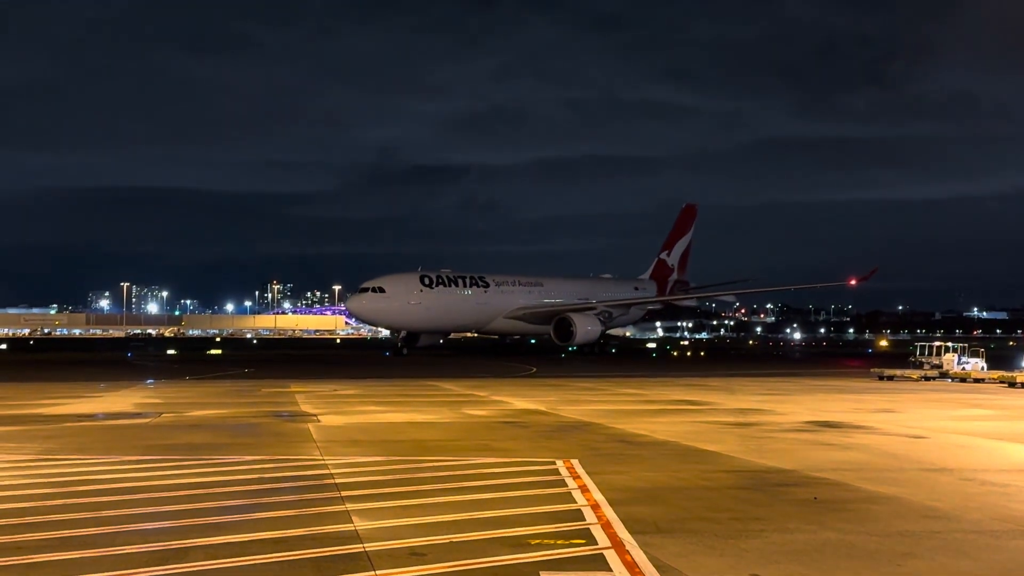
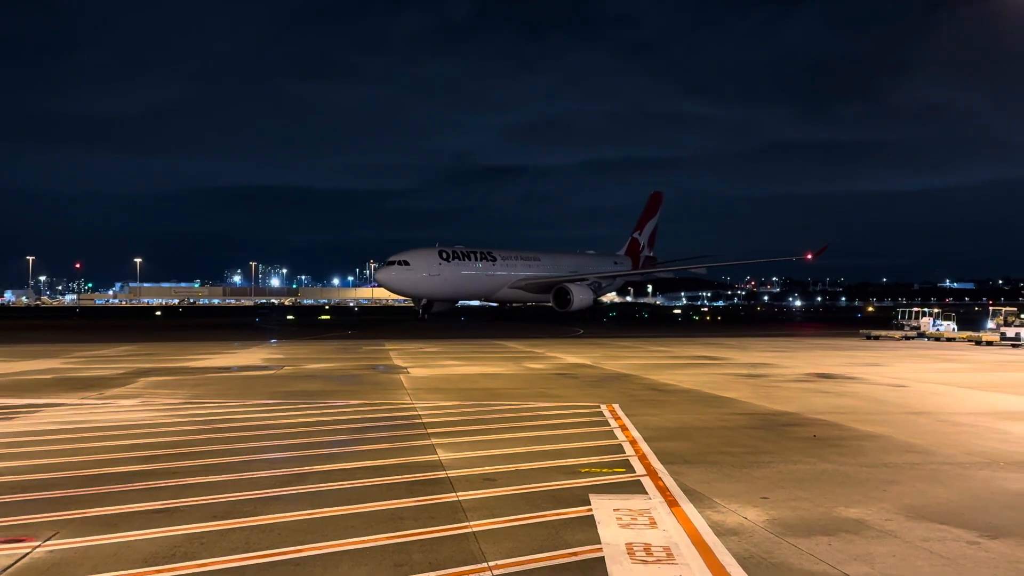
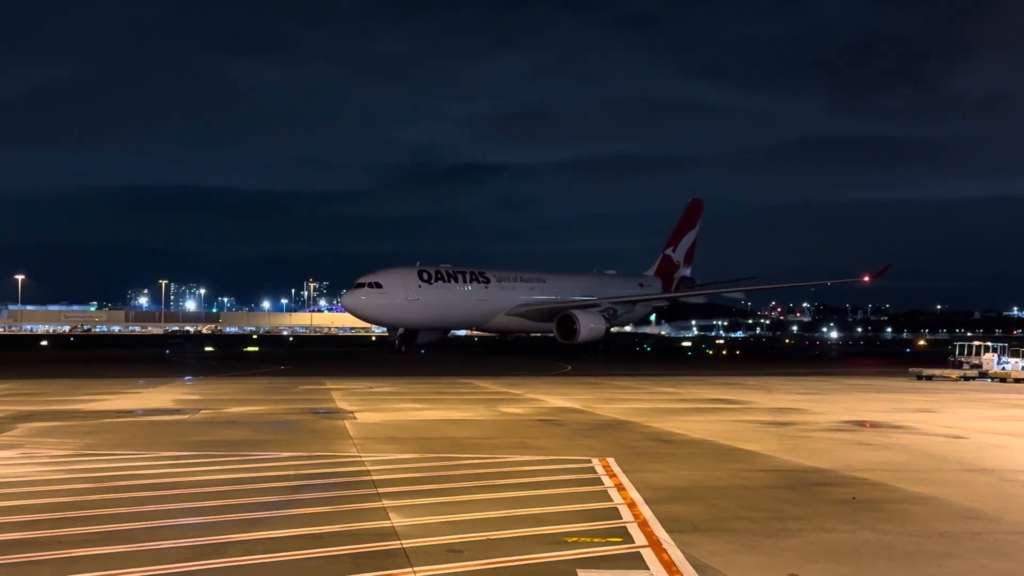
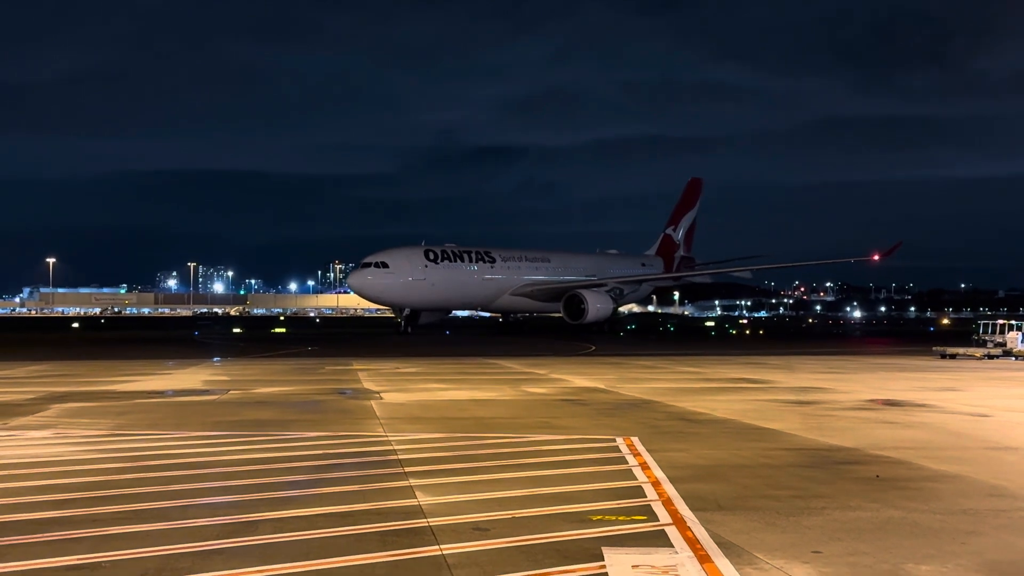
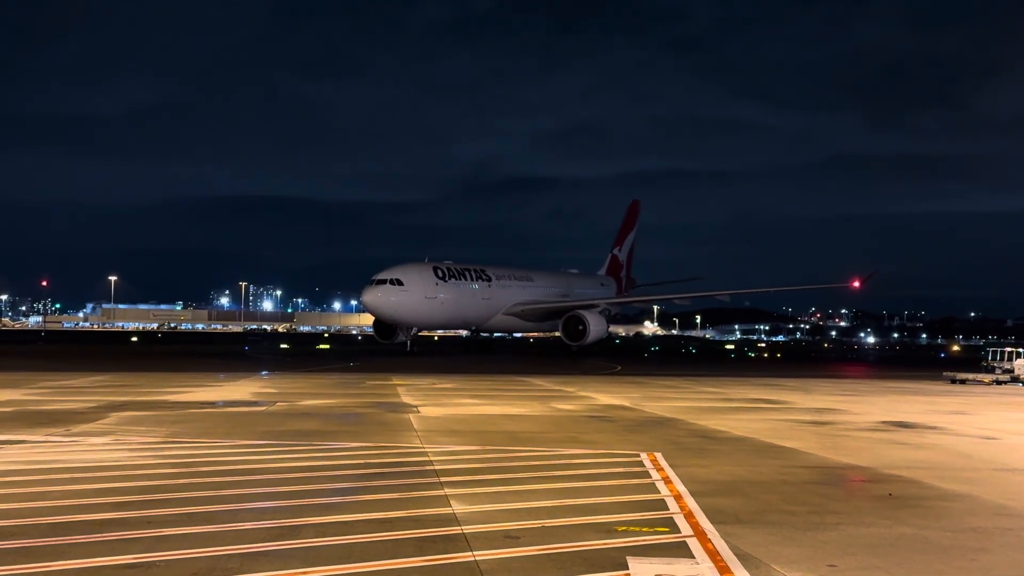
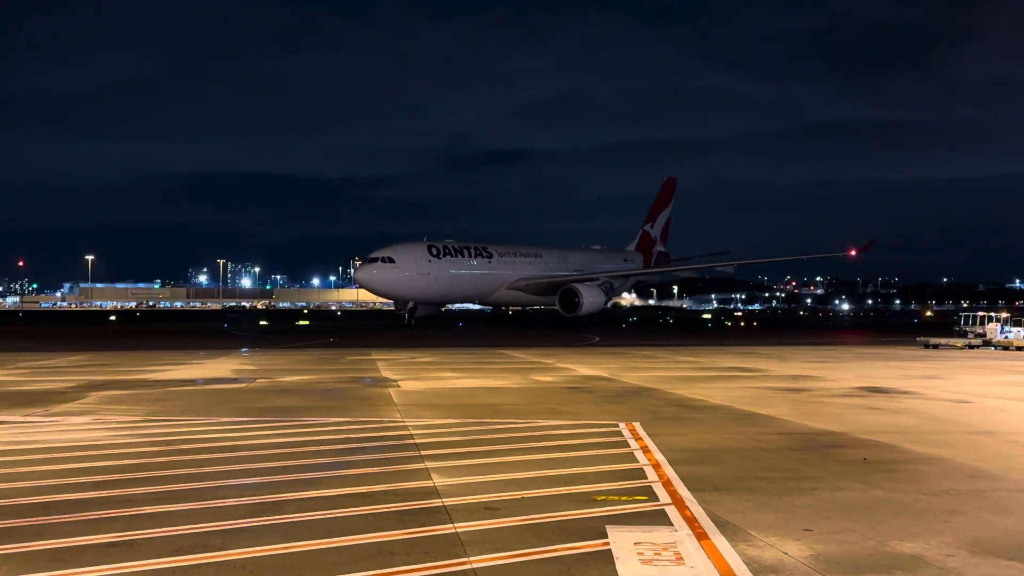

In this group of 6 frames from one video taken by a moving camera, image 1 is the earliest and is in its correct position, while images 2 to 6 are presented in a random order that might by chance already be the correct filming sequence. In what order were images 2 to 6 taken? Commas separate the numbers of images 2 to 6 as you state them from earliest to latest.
3, 4, 2, 6, 5
